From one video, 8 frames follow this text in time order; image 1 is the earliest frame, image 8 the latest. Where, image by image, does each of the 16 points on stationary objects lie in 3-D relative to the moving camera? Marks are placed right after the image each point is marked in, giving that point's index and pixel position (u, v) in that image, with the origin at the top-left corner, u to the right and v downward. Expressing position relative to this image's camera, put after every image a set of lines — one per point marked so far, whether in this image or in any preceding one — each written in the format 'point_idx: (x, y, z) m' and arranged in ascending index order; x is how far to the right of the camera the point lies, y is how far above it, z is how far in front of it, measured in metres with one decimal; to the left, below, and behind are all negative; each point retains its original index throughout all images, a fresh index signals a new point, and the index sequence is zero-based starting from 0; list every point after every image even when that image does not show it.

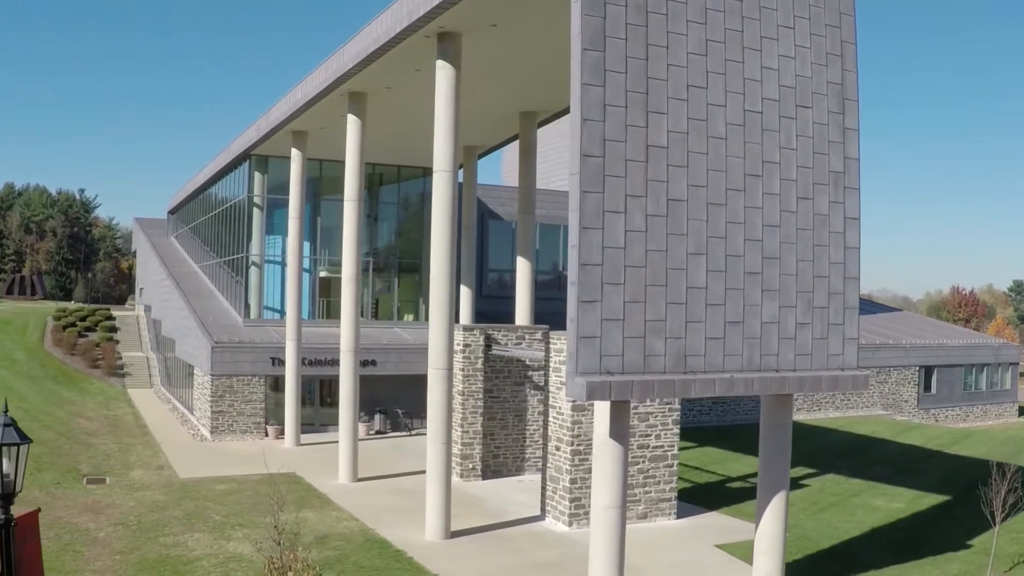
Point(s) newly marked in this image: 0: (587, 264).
0: (+1.0, +0.3, +11.7) m
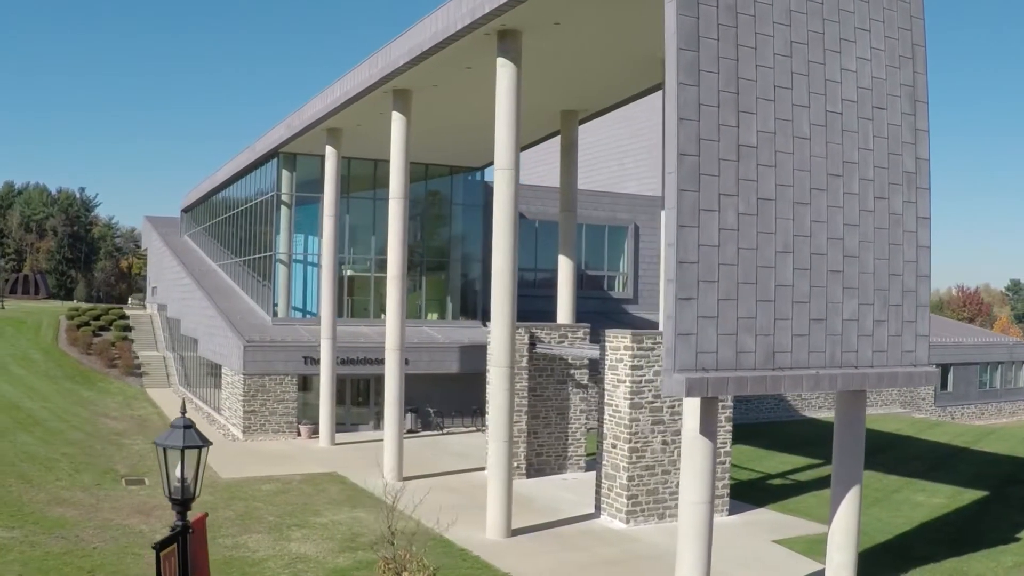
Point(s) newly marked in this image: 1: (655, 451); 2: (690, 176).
0: (+2.2, +0.3, +11.8) m
1: (+2.8, -3.2, +17.8) m
2: (+2.3, +1.5, +11.8) m
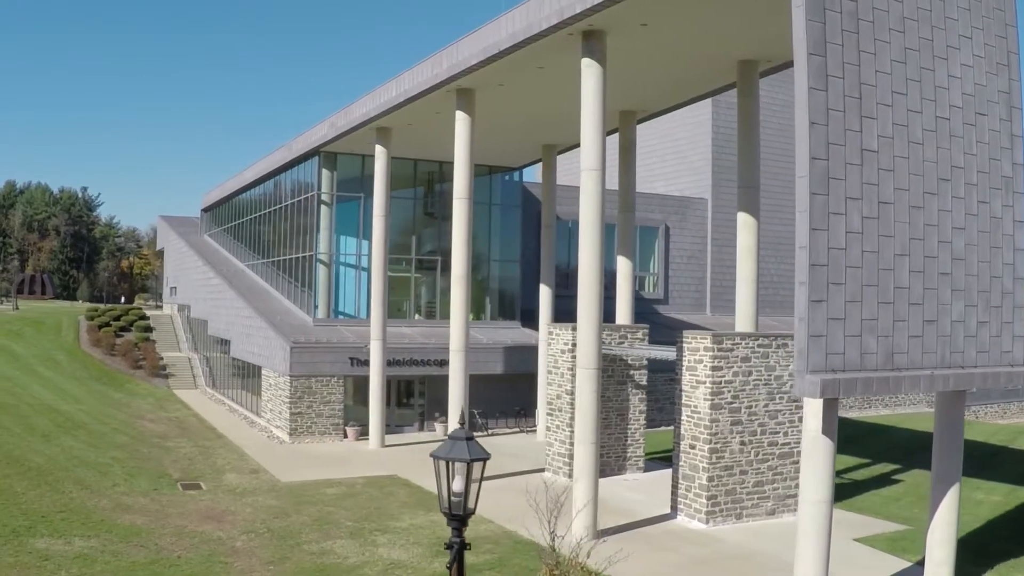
0: (+4.0, +0.3, +11.8) m
1: (+4.4, -3.3, +17.9) m
2: (+4.1, +1.4, +11.9) m
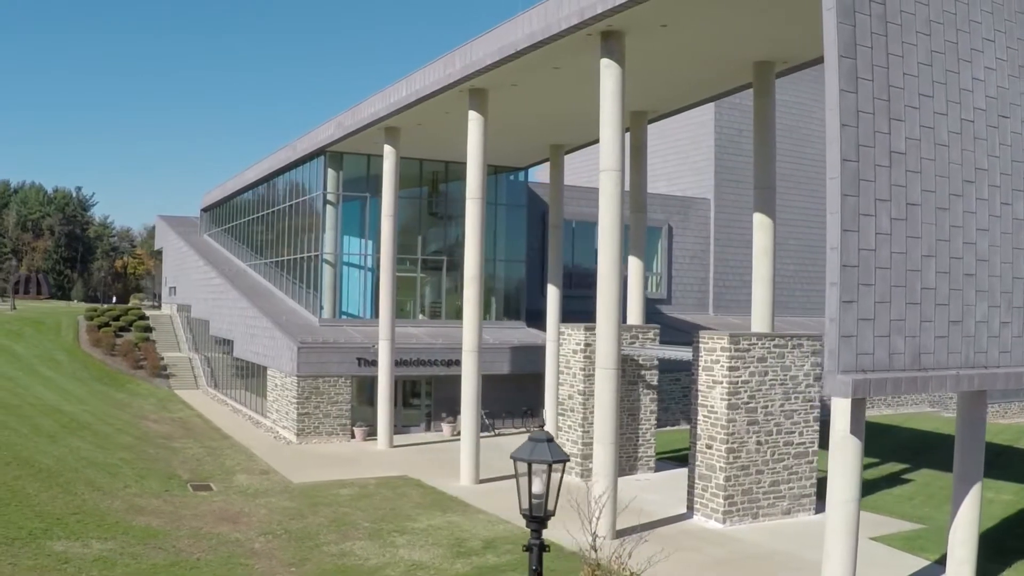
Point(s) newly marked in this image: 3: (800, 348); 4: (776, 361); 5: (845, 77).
0: (+4.4, +0.3, +11.9) m
1: (+4.8, -3.3, +18.0) m
2: (+4.5, +1.4, +12.0) m
3: (+5.9, -1.2, +18.4) m
4: (+5.4, -1.5, +18.2) m
5: (+4.4, +2.8, +12.0) m
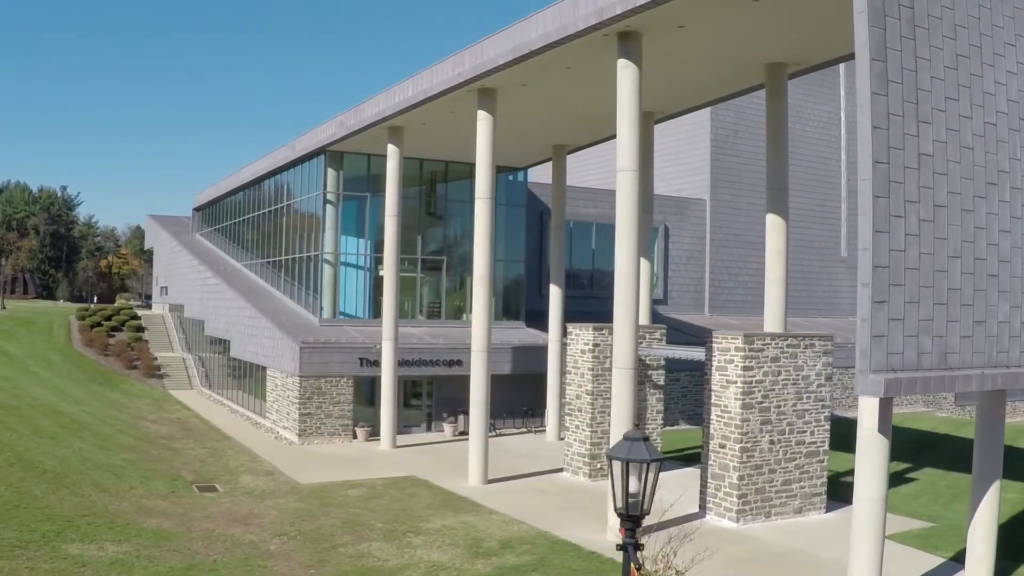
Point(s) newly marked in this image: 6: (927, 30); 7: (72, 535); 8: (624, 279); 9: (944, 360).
0: (+4.9, +0.3, +12.0) m
1: (+5.1, -3.3, +18.0) m
2: (+5.0, +1.4, +12.0) m
3: (+6.2, -1.2, +18.5) m
4: (+5.7, -1.5, +18.3) m
5: (+4.9, +2.8, +12.0) m
6: (+5.9, +3.7, +12.7) m
7: (-7.4, -4.1, +15.0) m
8: (+2.1, +0.2, +17.0) m
9: (+6.1, -1.0, +12.7) m
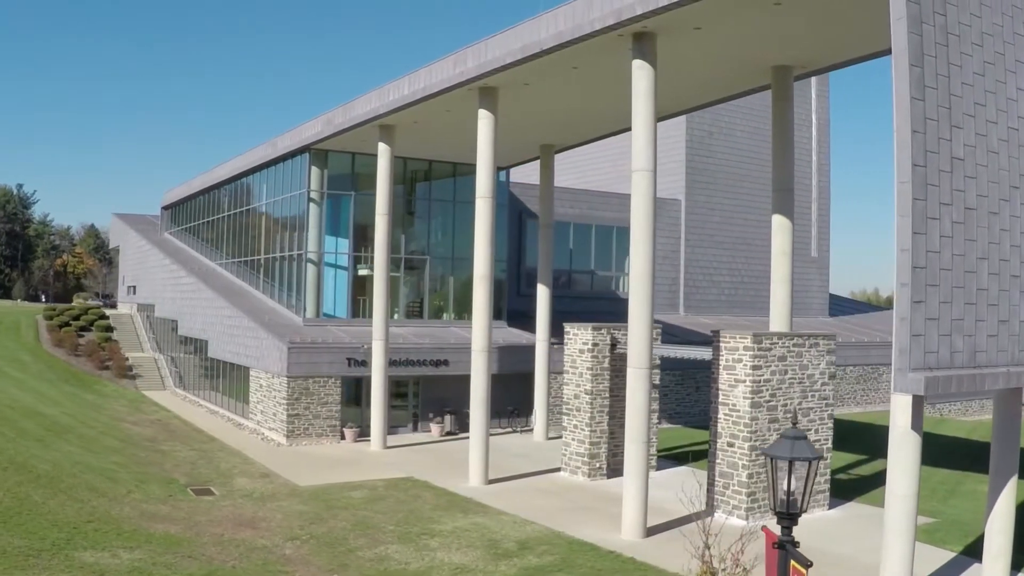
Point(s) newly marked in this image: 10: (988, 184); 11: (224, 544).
0: (+5.5, +0.3, +12.2) m
1: (+5.3, -3.3, +18.3) m
2: (+5.6, +1.4, +12.3) m
3: (+6.4, -1.2, +18.8) m
4: (+5.9, -1.5, +18.5) m
5: (+5.5, +2.8, +12.3) m
6: (+6.5, +3.7, +13.0) m
7: (-6.9, -4.1, +14.5) m
8: (+2.4, +0.2, +17.1) m
9: (+6.7, -1.0, +13.0) m
10: (+7.1, +1.6, +13.3) m
11: (-5.1, -4.5, +15.8) m
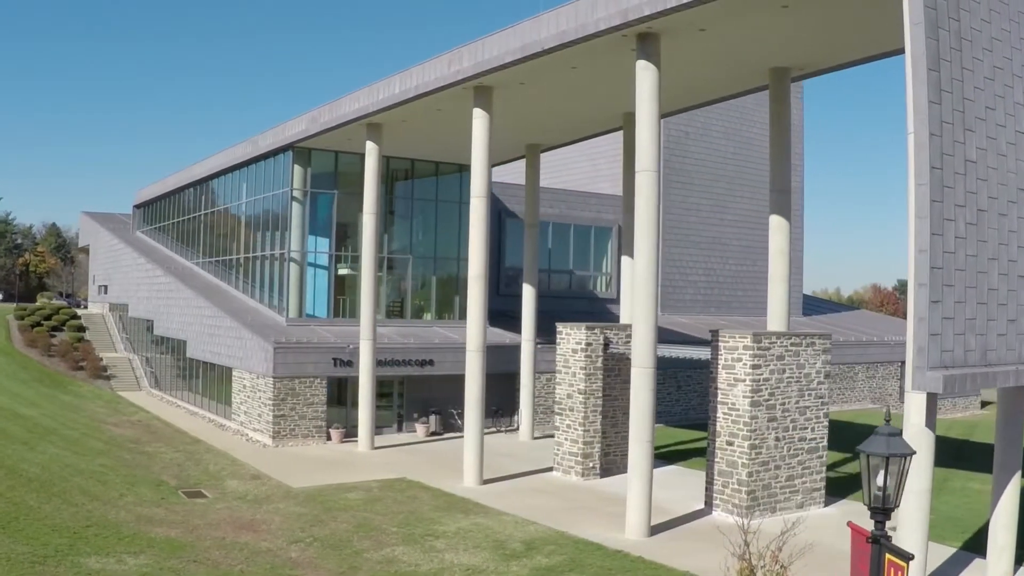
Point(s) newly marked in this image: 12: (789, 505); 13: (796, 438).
0: (+5.9, +0.3, +12.4) m
1: (+5.3, -3.3, +18.5) m
2: (+5.9, +1.4, +12.5) m
3: (+6.4, -1.2, +19.1) m
4: (+5.9, -1.5, +18.8) m
5: (+5.9, +2.8, +12.5) m
6: (+6.8, +3.7, +13.2) m
7: (-6.7, -4.1, +14.0) m
8: (+2.5, +0.2, +17.1) m
9: (+7.0, -1.0, +13.3) m
10: (+7.3, +1.5, +13.6) m
11: (-4.9, -4.5, +15.5) m
12: (+5.8, -4.6, +18.8) m
13: (+6.0, -3.2, +18.9) m
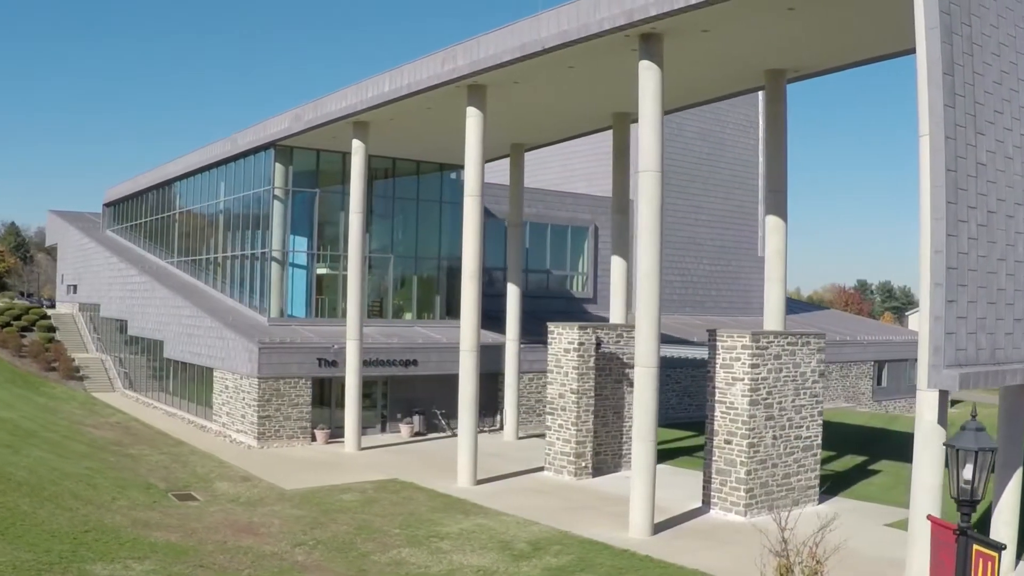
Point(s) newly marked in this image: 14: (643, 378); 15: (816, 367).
0: (+6.2, +0.3, +12.6) m
1: (+5.3, -3.3, +18.7) m
2: (+6.3, +1.4, +12.7) m
3: (+6.4, -1.2, +19.3) m
4: (+5.9, -1.5, +19.0) m
5: (+6.2, +2.8, +12.7) m
6: (+7.1, +3.7, +13.5) m
7: (-6.5, -4.0, +13.6) m
8: (+2.6, +0.2, +17.2) m
9: (+7.3, -1.0, +13.6) m
10: (+7.6, +1.5, +13.9) m
11: (-4.8, -4.5, +15.2) m
12: (+5.8, -4.6, +19.0) m
13: (+6.0, -3.2, +19.1) m
14: (+2.5, -1.7, +17.1) m
15: (+6.6, -1.7, +19.5) m
